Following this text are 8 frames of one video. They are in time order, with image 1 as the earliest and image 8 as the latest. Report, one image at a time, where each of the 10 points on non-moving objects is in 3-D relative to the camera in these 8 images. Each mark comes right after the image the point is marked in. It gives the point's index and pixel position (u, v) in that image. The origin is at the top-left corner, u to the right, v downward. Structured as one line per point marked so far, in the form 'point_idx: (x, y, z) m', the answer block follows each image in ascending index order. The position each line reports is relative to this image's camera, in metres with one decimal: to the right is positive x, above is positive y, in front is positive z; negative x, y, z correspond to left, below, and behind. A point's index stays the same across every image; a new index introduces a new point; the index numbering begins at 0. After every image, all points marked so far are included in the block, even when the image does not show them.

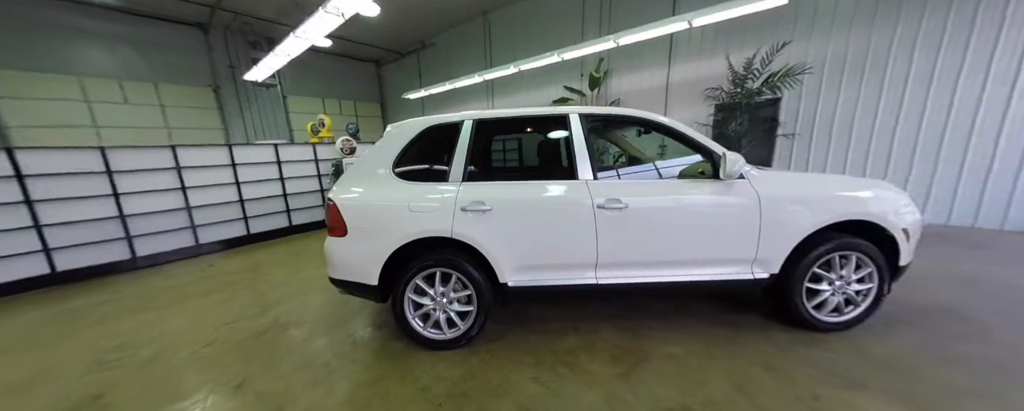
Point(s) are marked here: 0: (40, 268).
0: (-4.9, -0.6, +3.2) m
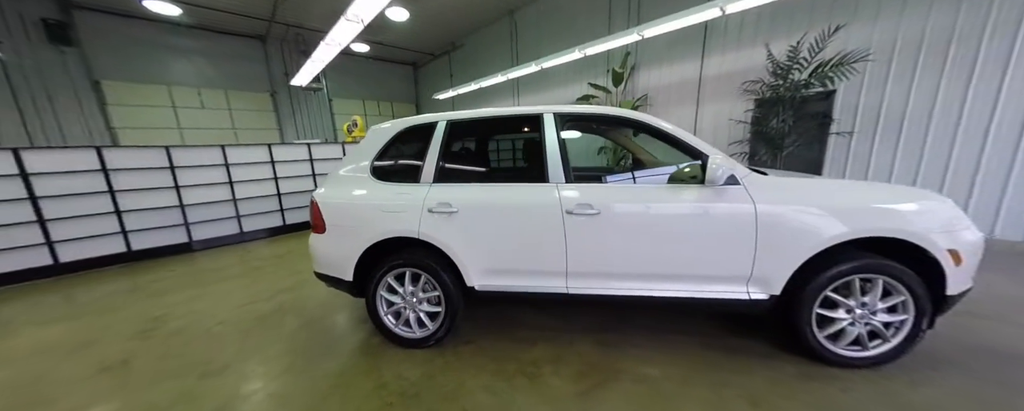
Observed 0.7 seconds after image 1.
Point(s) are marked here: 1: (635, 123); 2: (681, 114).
0: (-4.8, -0.5, +3.8) m
1: (+0.8, +0.4, +1.7) m
2: (+2.7, +1.5, +4.9) m
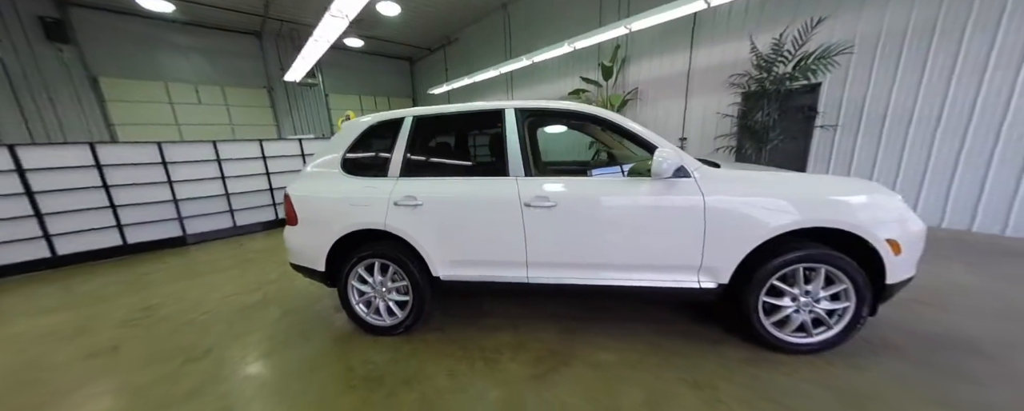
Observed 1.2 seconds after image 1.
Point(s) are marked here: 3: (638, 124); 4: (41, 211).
0: (-5.0, -0.4, +3.9) m
1: (+0.6, +0.4, +1.7) m
2: (+2.5, +1.6, +4.9) m
3: (+0.8, +0.3, +1.7) m
4: (-5.5, 0.0, +3.6) m
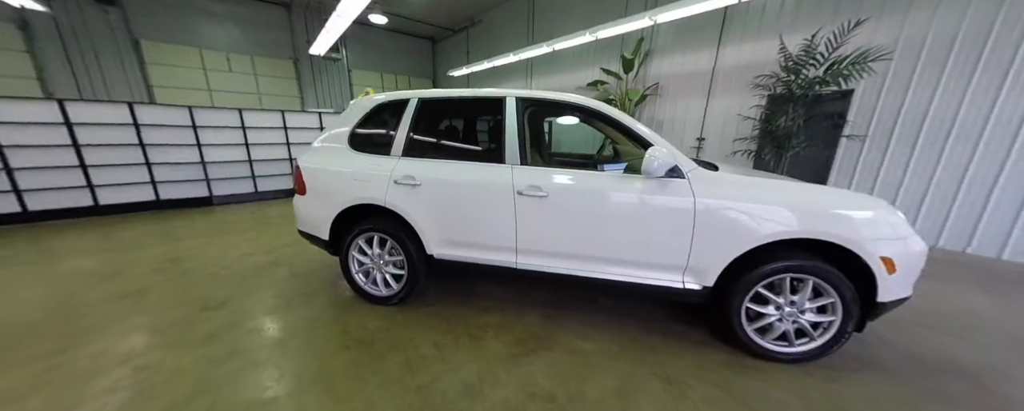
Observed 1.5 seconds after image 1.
0: (-5.0, +0.2, +4.2) m
1: (+0.6, +0.4, +1.7) m
2: (+2.7, +1.5, +4.8) m
3: (+0.8, +0.4, +1.7) m
4: (-5.4, +0.6, +3.9) m
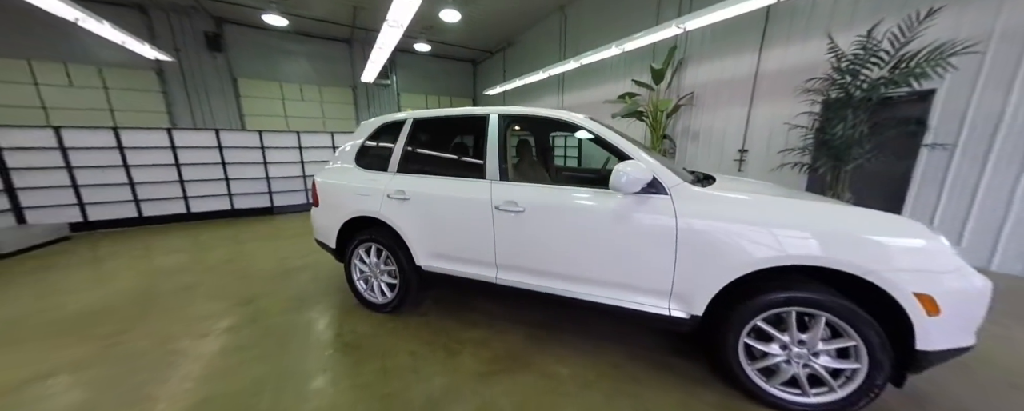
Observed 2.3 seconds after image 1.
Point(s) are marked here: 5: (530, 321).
0: (-4.6, 0.0, +5.0) m
1: (+0.5, +0.3, +1.7) m
2: (+3.1, +1.3, +4.4) m
3: (+0.6, +0.3, +1.6) m
4: (-5.1, +0.4, +4.7) m
5: (+0.1, -0.8, +2.0) m
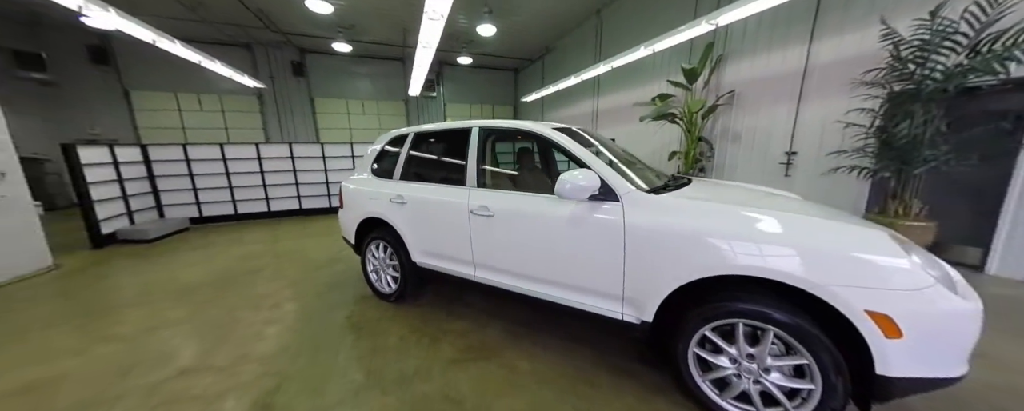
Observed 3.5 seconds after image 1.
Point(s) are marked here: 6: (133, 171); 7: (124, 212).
0: (-4.1, 0.0, +6.0) m
1: (+0.3, +0.3, +1.8) m
2: (+3.4, +1.2, +4.0) m
3: (+0.4, +0.2, +1.7) m
4: (-4.7, +0.4, +5.8) m
5: (0.0, -0.8, +2.2) m
6: (-5.9, +0.6, +4.9) m
7: (-5.9, -0.1, +4.7) m
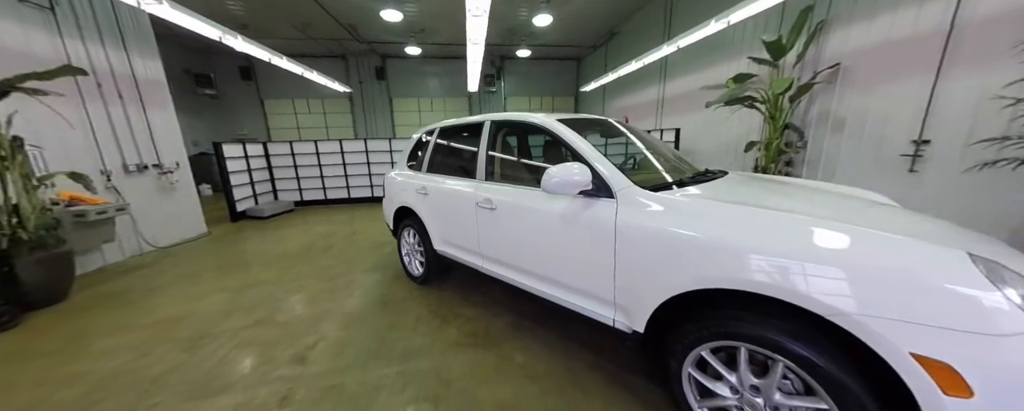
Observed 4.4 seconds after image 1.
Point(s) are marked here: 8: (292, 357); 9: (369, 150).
0: (-3.0, +0.2, +6.8) m
1: (+0.3, +0.3, +1.7) m
2: (+3.8, +1.1, +3.1) m
3: (+0.4, +0.3, +1.5) m
4: (-3.6, +0.7, +6.7) m
5: (+0.1, -0.7, +2.2) m
6: (-5.0, +0.8, +6.1) m
7: (-5.0, +0.2, +6.0) m
8: (-1.3, -0.9, +1.8) m
9: (-3.0, +1.2, +6.6) m
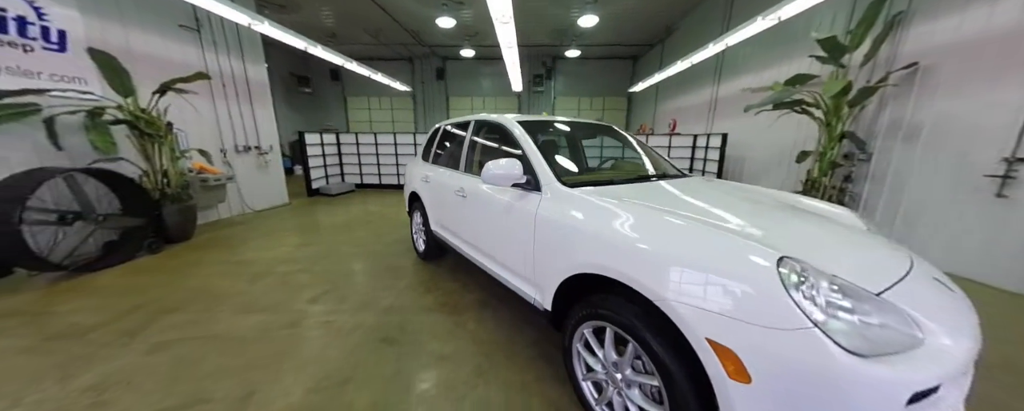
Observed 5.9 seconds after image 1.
0: (-2.1, +0.5, +7.5) m
1: (+0.1, +0.4, +1.9) m
2: (+3.9, +0.9, +2.5) m
3: (+0.2, +0.3, +1.7) m
4: (-2.7, +1.0, +7.6) m
5: (-0.1, -0.7, +2.4) m
6: (-4.2, +1.3, +7.3) m
7: (-4.3, +0.7, +7.2) m
8: (-1.5, -0.7, +2.4) m
9: (-2.1, +1.5, +7.4) m
